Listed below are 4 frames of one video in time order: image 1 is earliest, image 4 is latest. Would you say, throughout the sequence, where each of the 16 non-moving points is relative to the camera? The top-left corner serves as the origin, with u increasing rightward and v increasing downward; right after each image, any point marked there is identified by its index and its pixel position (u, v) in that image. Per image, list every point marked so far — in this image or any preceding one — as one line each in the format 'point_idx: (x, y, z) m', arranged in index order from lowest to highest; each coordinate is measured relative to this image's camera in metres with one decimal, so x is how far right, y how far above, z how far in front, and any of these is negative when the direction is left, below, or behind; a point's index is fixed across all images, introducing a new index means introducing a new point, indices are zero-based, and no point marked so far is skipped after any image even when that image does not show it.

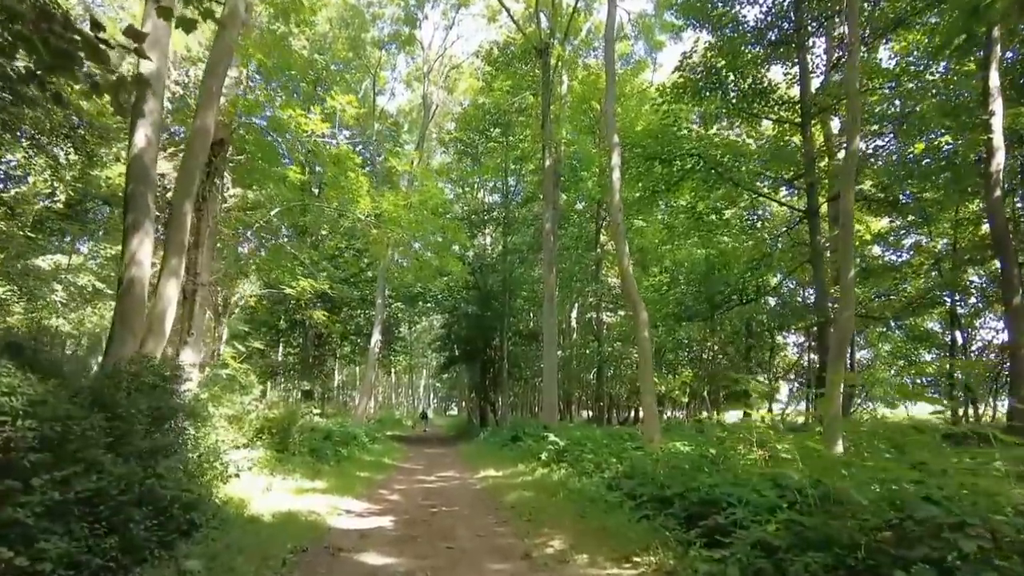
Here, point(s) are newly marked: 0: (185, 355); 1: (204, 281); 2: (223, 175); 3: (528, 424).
0: (-5.4, -1.2, +10.6) m
1: (-5.3, +0.1, +11.1) m
2: (-5.3, +2.1, +11.9) m
3: (+0.5, -3.8, +18.2) m
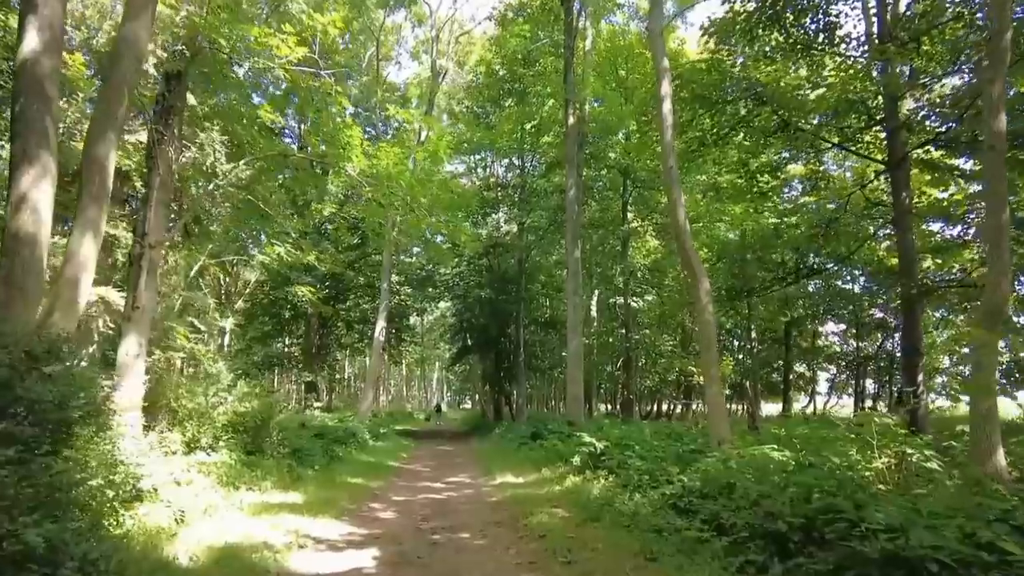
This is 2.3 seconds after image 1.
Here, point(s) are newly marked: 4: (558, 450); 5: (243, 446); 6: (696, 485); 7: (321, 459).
0: (-5.1, -0.7, +8.5) m
1: (-5.0, +0.6, +9.0) m
2: (-5.0, +2.6, +9.7) m
3: (+0.9, -3.3, +15.9) m
4: (+0.8, -2.9, +11.4) m
5: (-4.1, -2.4, +9.7) m
6: (+1.8, -1.9, +6.3) m
7: (-3.3, -3.0, +11.2) m
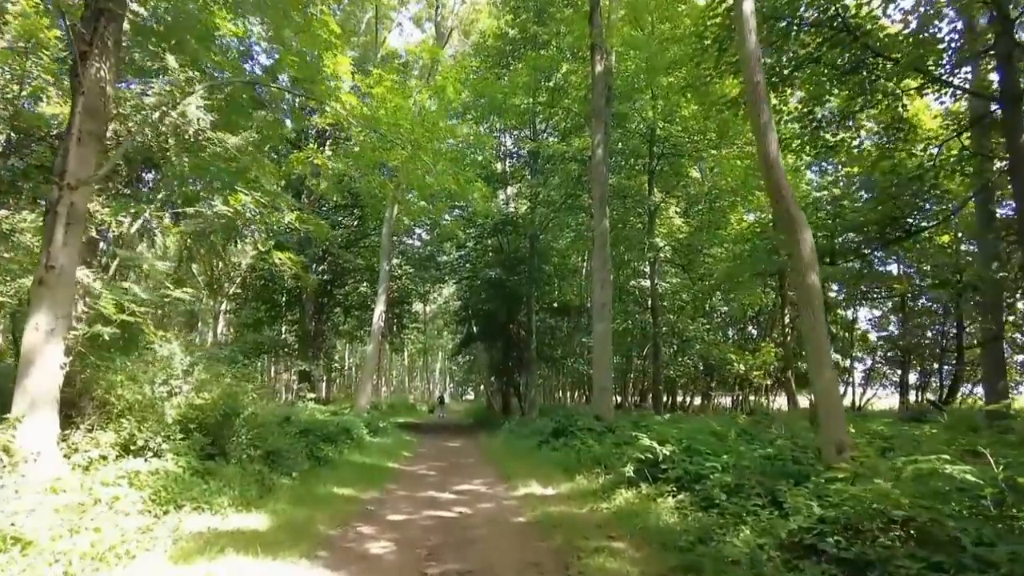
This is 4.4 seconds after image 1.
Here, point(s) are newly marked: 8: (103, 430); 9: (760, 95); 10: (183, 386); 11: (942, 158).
0: (-4.7, -0.3, +6.4) m
1: (-4.7, +1.1, +6.9) m
2: (-4.6, +3.0, +7.6) m
3: (+1.3, -2.7, +13.9) m
4: (+1.2, -2.4, +9.3) m
5: (-3.7, -1.9, +7.6) m
6: (+2.1, -1.5, +4.2) m
7: (-2.9, -2.5, +9.1) m
8: (-4.4, -1.5, +7.0) m
9: (+2.6, +2.0, +6.8) m
10: (-4.1, -1.2, +8.0) m
11: (+8.0, +2.4, +12.1) m
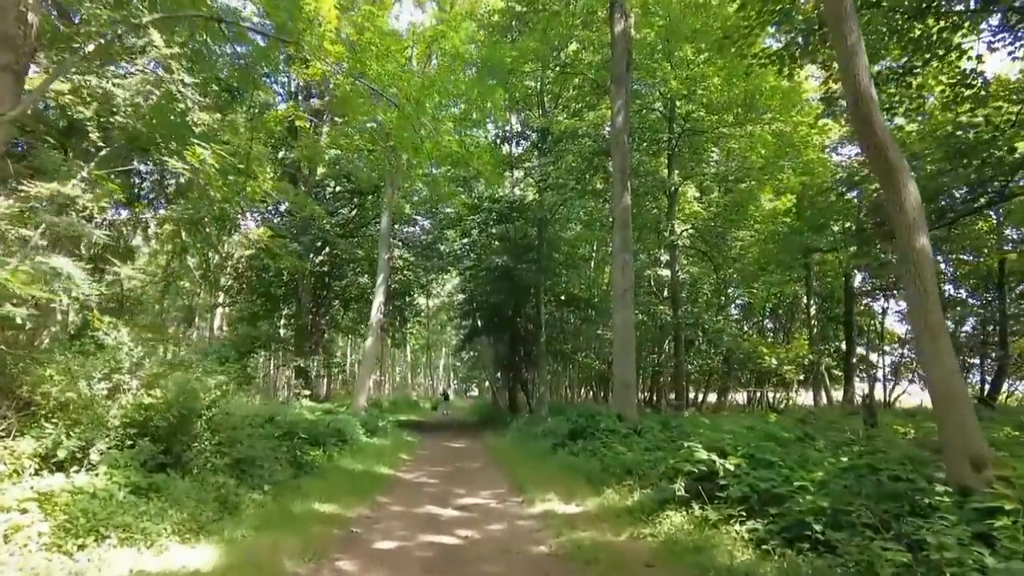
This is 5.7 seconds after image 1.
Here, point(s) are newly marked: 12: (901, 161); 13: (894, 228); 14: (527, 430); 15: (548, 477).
0: (-4.6, 0.0, +5.1) m
1: (-4.5, +1.3, +5.5) m
2: (-4.5, +3.3, +6.2) m
3: (+1.5, -2.4, +12.5) m
4: (+1.4, -2.1, +7.9) m
5: (-3.5, -1.7, +6.3) m
6: (+2.3, -1.2, +2.8) m
7: (-2.8, -2.2, +7.8) m
8: (-4.3, -1.3, +5.6) m
9: (+2.7, +2.3, +5.4) m
10: (-3.9, -1.0, +6.6) m
11: (+8.2, +2.7, +10.7) m
12: (+3.0, +1.0, +5.0) m
13: (+2.9, +0.5, +5.0) m
14: (+0.4, -3.5, +15.6) m
15: (+0.5, -2.5, +8.3) m
